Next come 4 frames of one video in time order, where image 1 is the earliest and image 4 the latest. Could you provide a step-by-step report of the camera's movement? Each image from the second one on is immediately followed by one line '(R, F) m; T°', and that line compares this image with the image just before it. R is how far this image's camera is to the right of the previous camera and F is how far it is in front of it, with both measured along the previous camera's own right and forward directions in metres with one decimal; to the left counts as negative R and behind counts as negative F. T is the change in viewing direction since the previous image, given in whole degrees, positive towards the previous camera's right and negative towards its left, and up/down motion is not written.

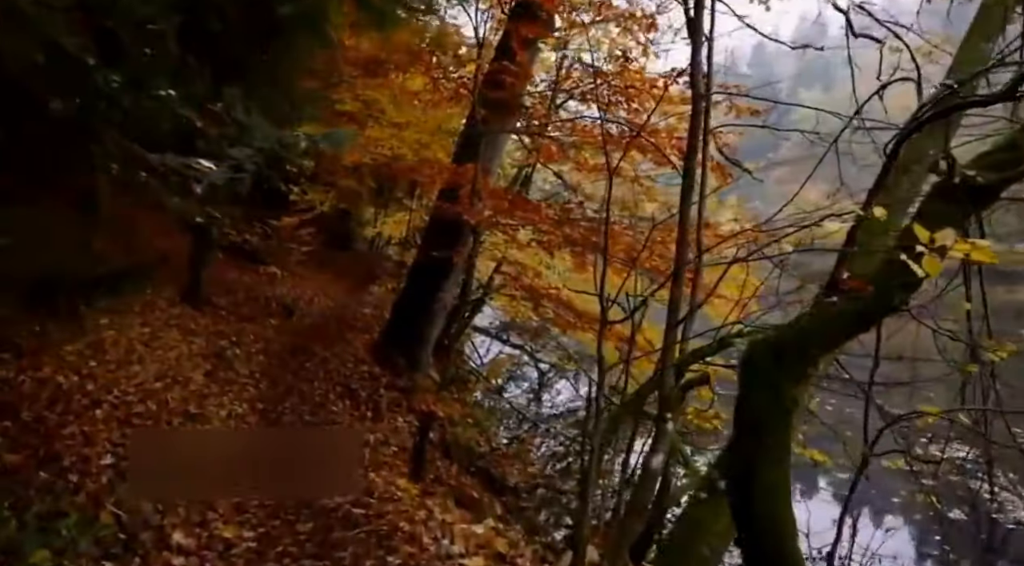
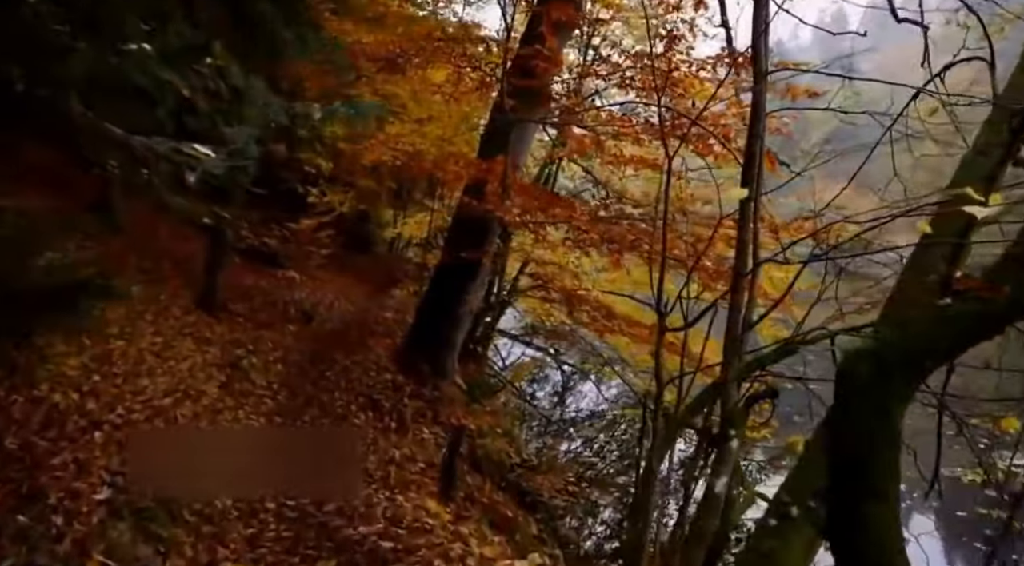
(-0.2, +0.7) m; -1°
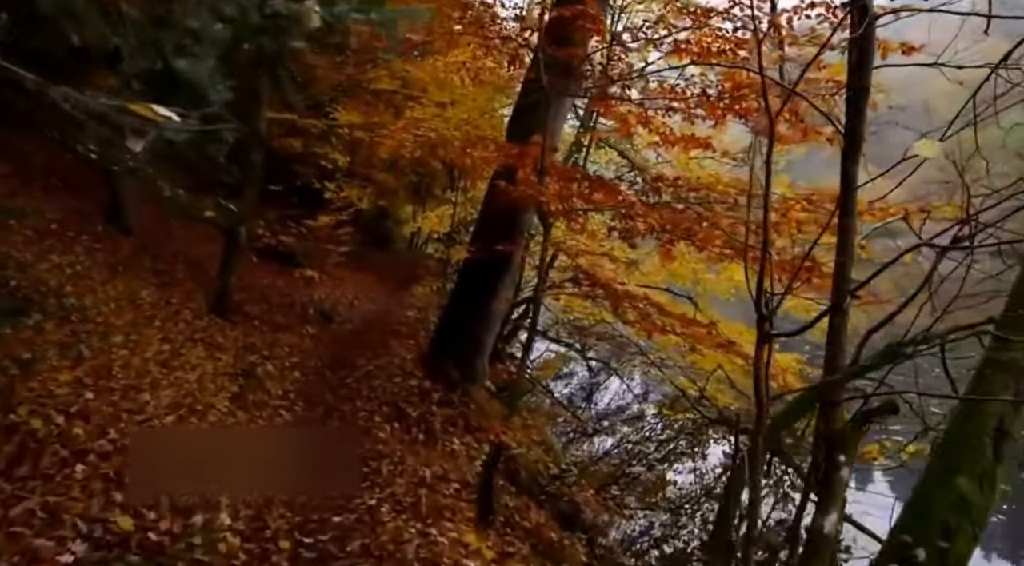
(-0.2, +1.0) m; -1°
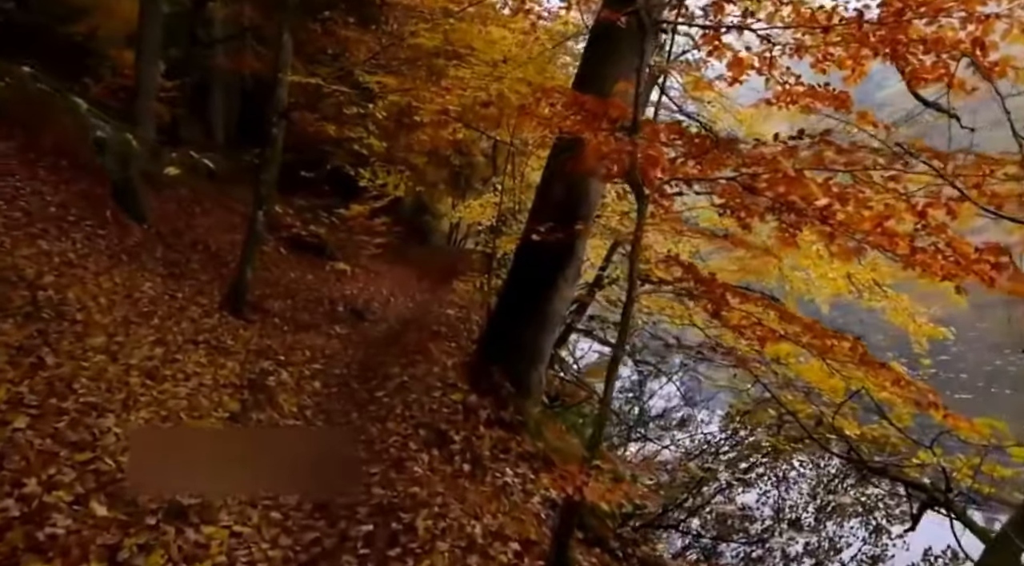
(-0.3, +2.0) m; -3°
